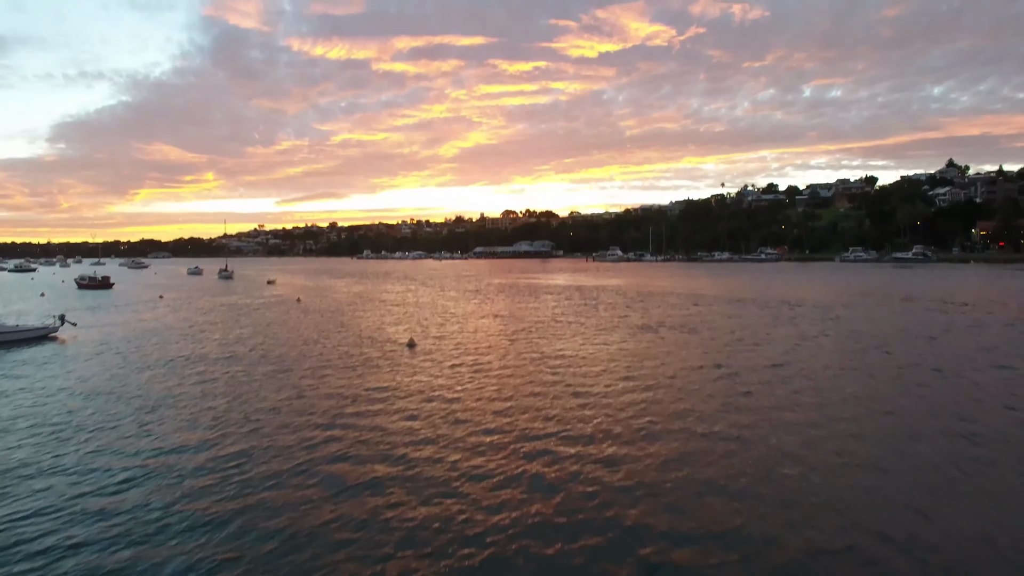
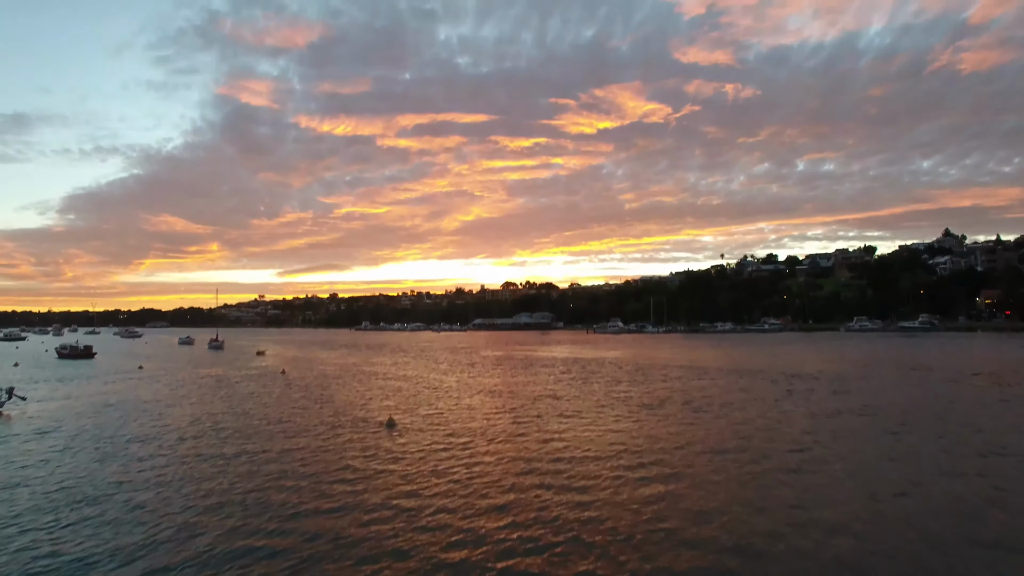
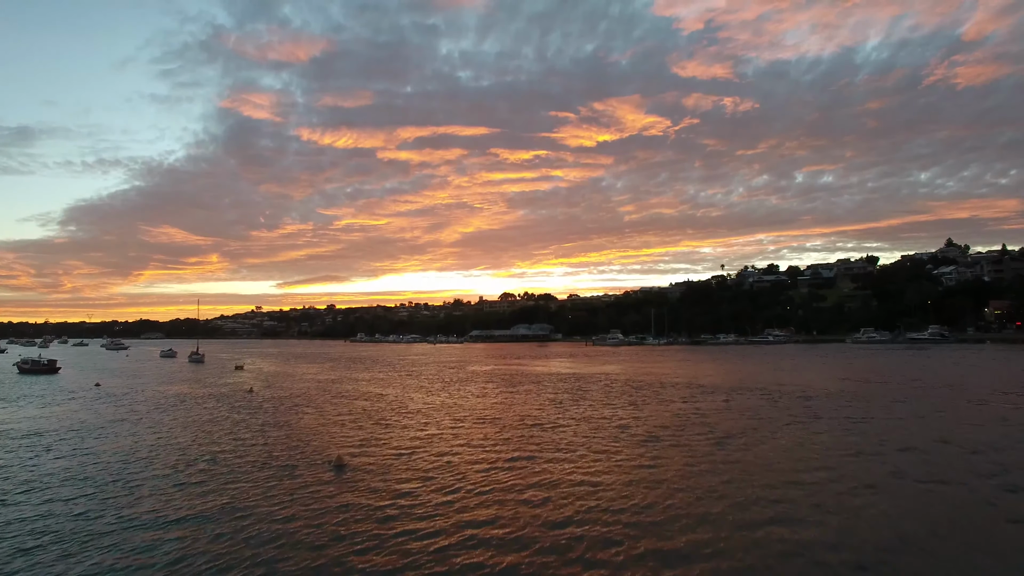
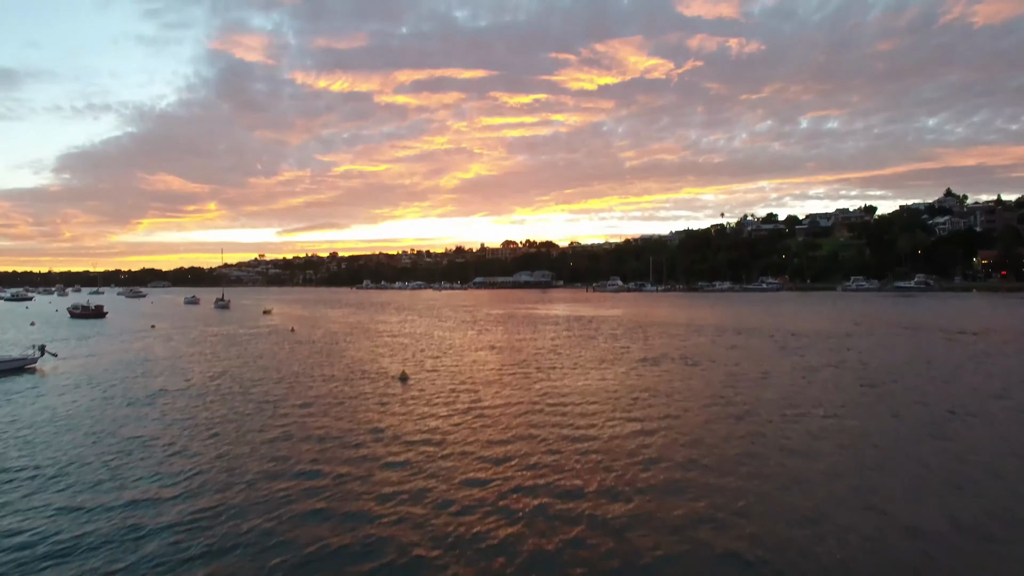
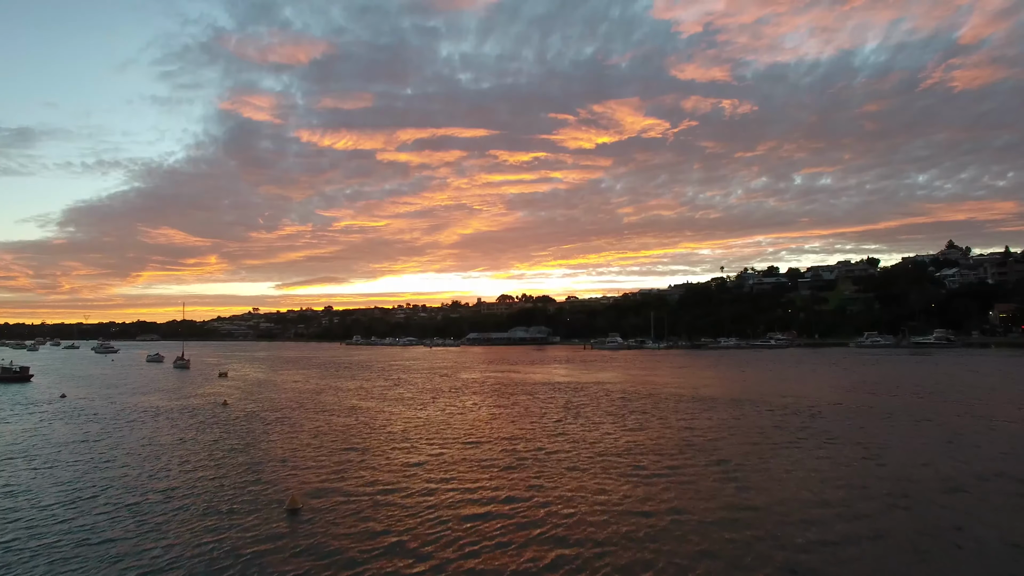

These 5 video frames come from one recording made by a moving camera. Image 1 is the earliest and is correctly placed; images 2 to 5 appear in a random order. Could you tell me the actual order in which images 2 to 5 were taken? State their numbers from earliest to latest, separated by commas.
4, 2, 3, 5
